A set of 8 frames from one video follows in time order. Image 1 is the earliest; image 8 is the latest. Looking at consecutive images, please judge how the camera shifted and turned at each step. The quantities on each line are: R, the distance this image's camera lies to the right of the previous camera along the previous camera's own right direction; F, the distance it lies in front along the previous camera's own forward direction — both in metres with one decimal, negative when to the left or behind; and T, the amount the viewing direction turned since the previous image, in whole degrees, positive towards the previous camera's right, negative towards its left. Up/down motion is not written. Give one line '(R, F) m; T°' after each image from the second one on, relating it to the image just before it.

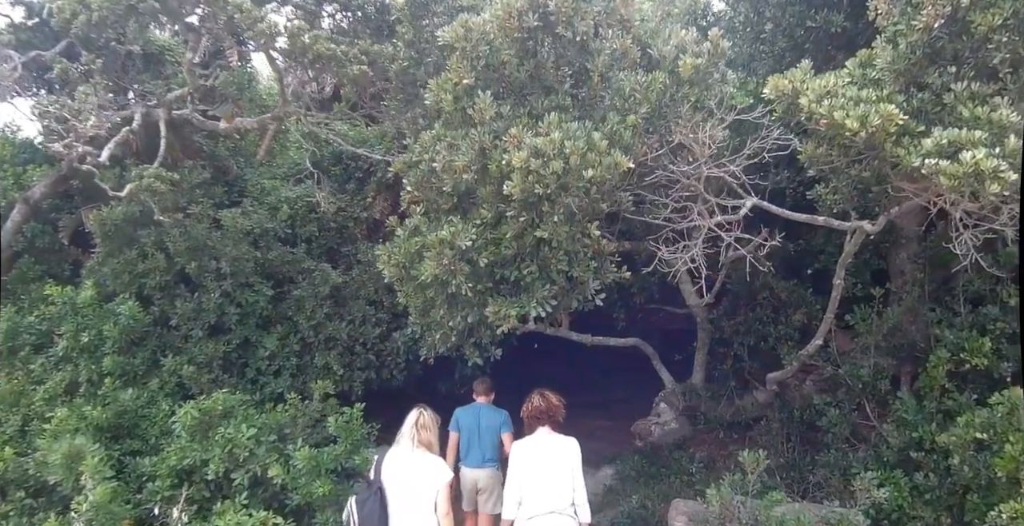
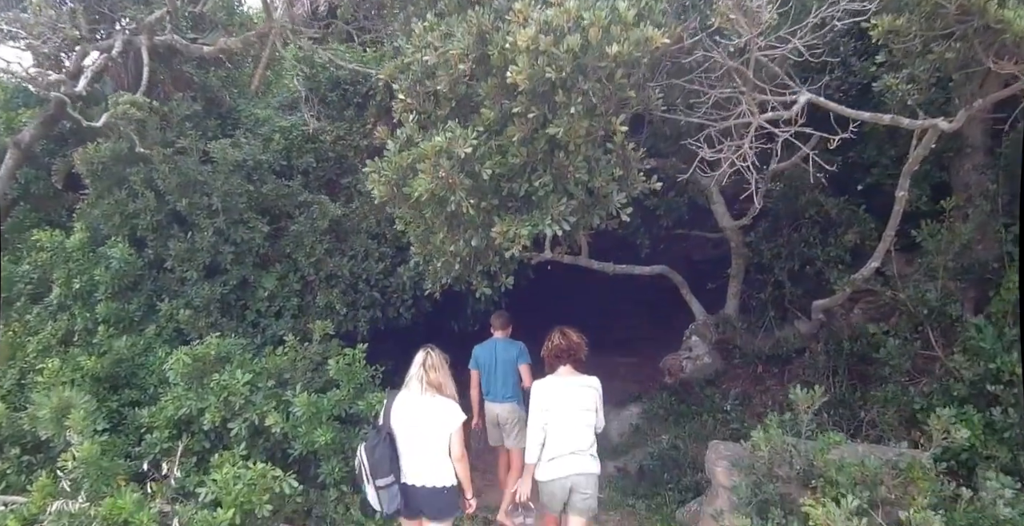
(+0.1, +0.7) m; -2°
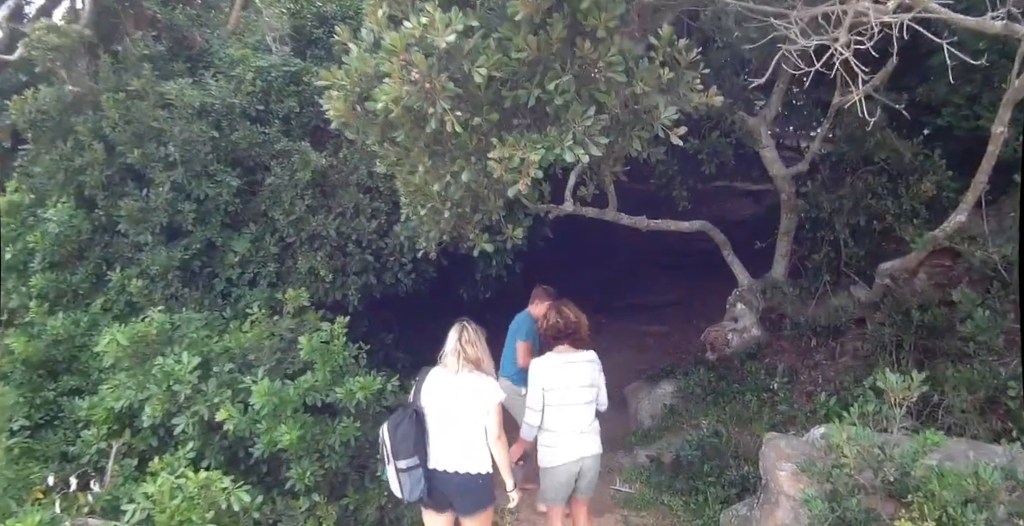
(0.0, +1.1) m; -1°
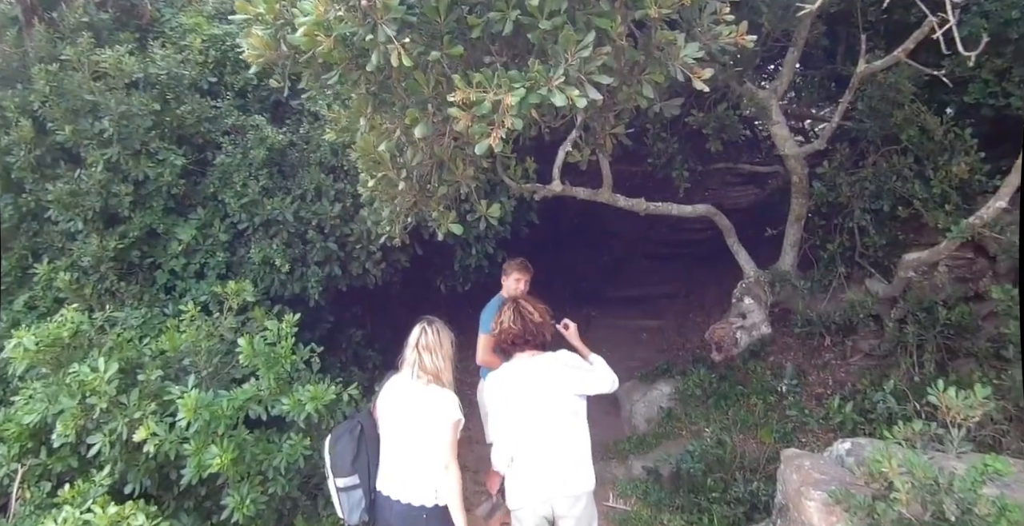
(+0.1, +0.7) m; +1°
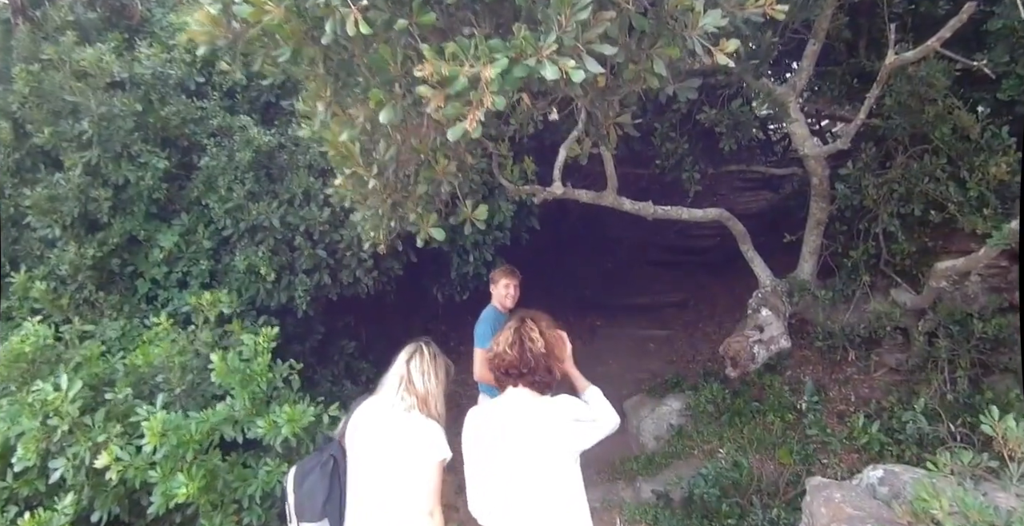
(+0.1, +0.3) m; -1°
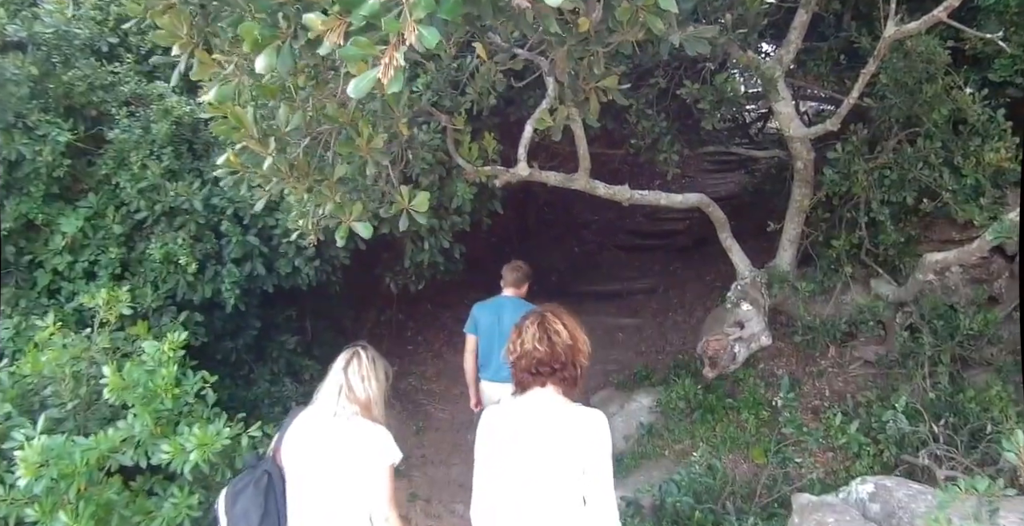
(0.0, +0.5) m; +3°
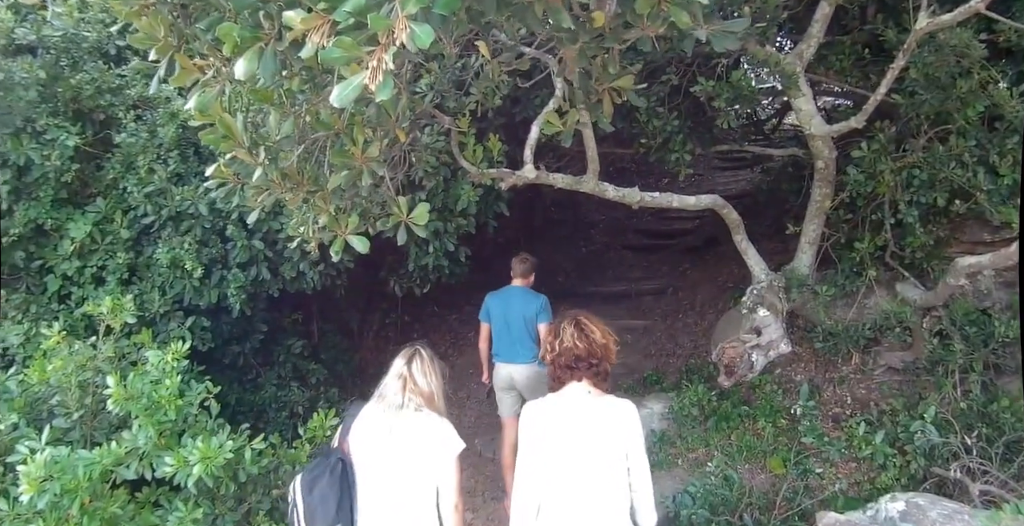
(0.0, +0.1) m; -1°
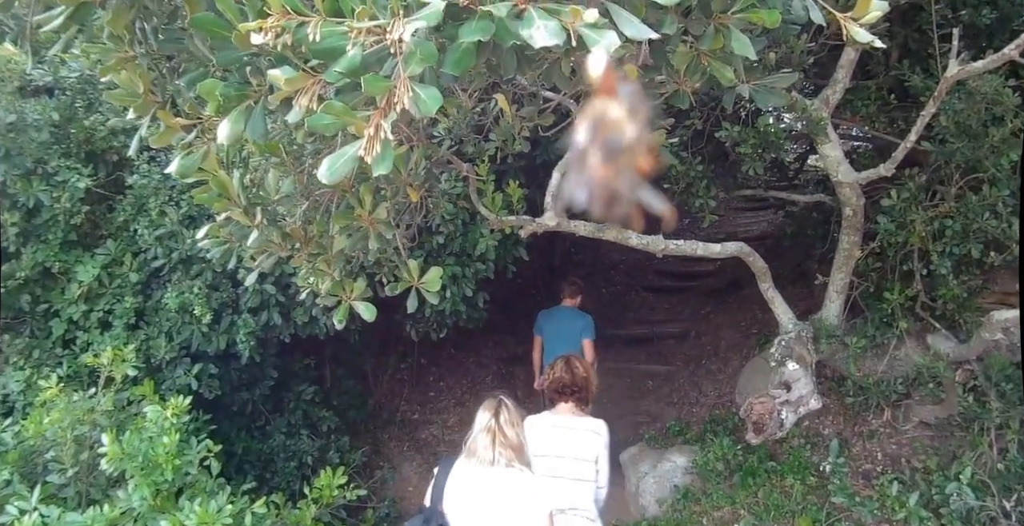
(0.0, +0.1) m; -1°
